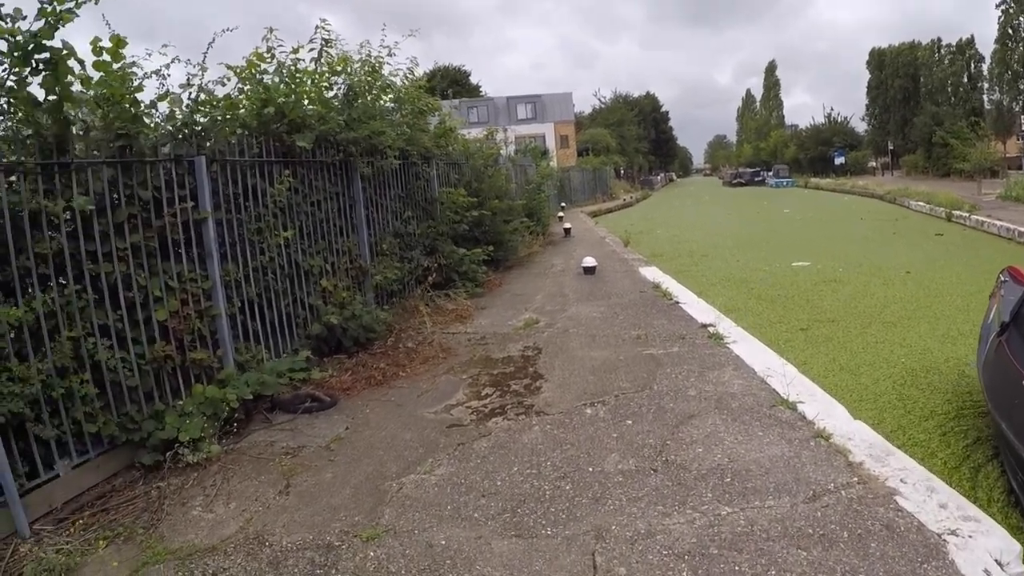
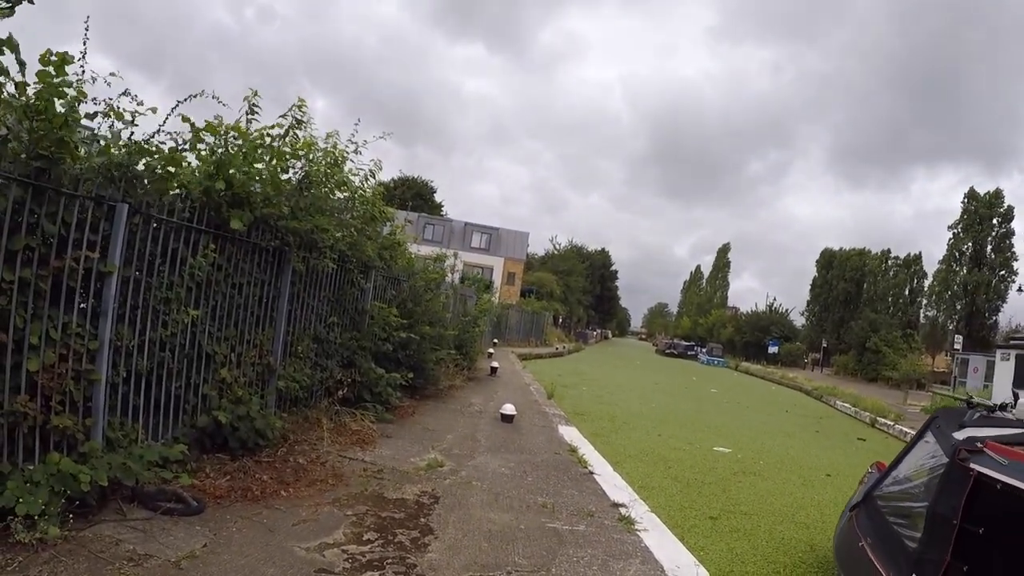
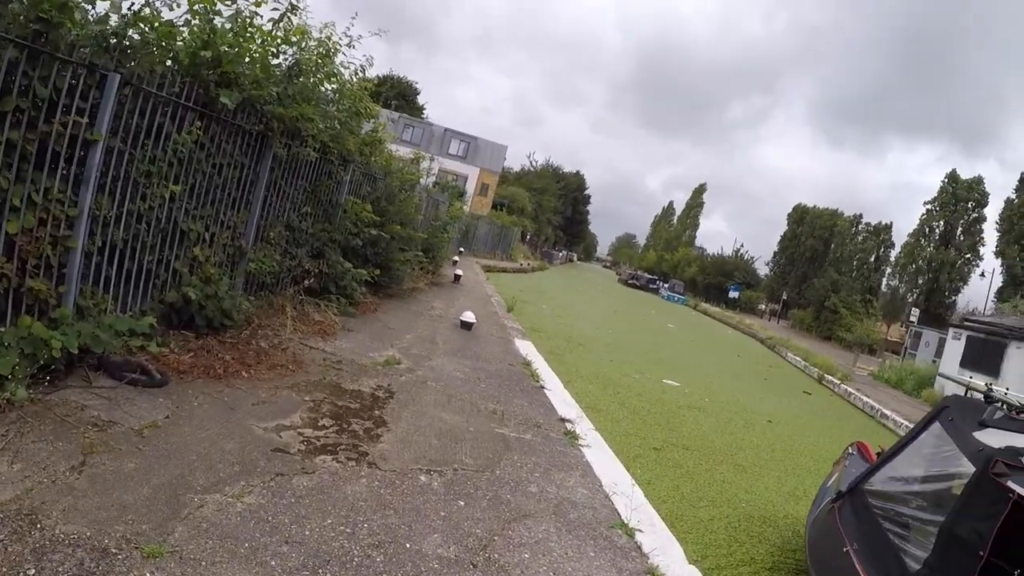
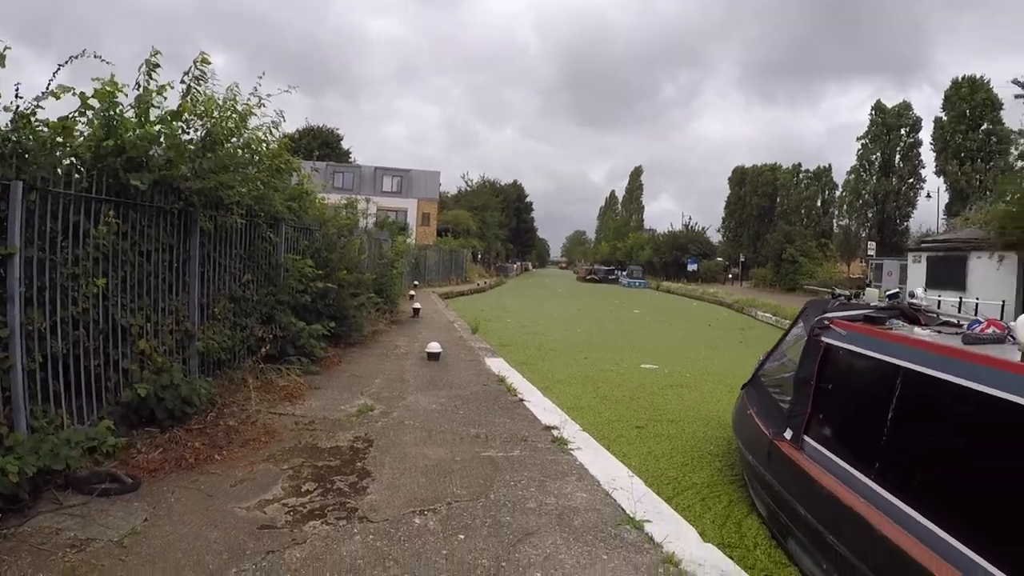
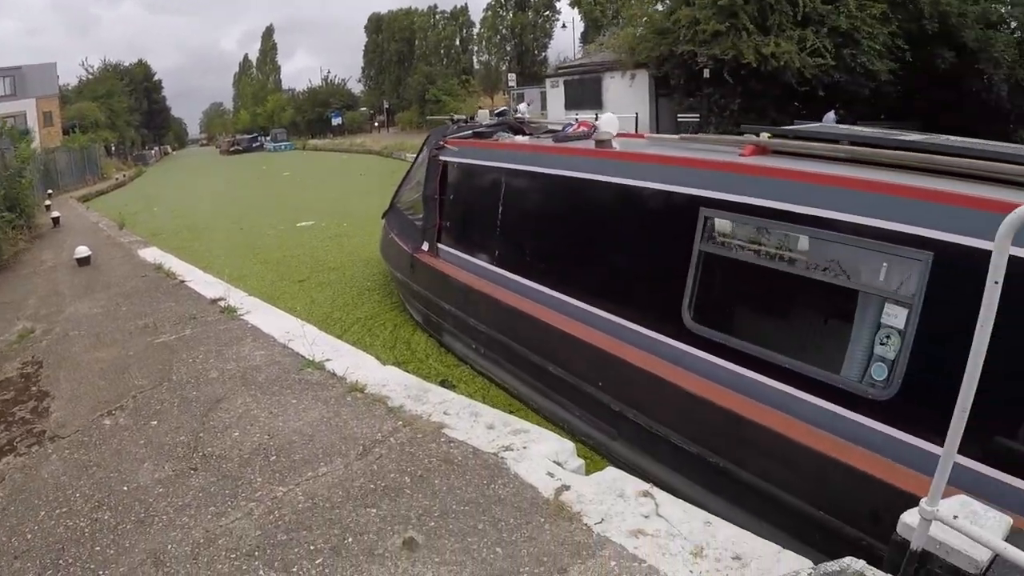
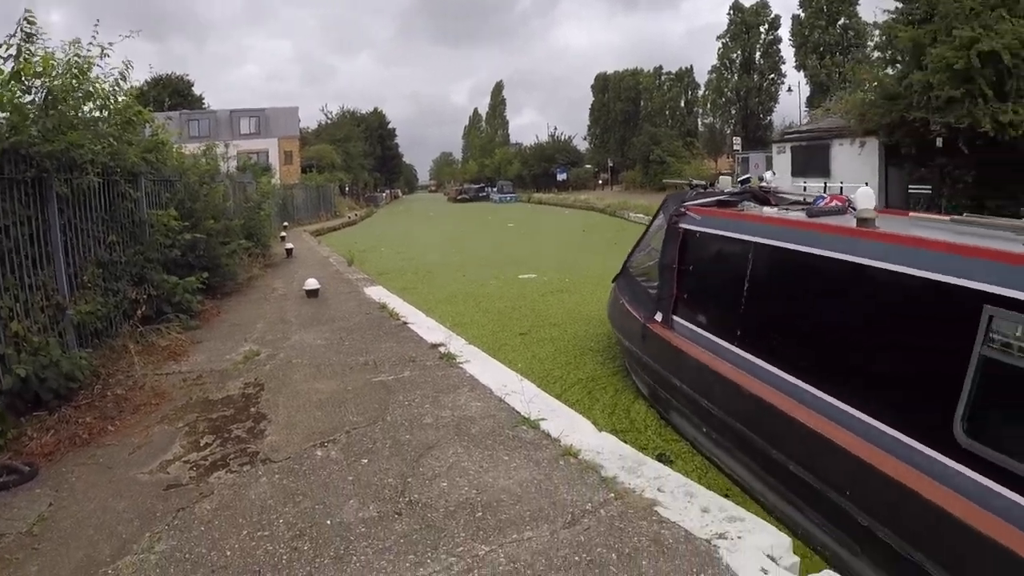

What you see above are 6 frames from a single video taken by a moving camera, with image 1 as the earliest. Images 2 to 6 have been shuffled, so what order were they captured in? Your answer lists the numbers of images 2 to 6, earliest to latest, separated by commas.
3, 2, 4, 6, 5
